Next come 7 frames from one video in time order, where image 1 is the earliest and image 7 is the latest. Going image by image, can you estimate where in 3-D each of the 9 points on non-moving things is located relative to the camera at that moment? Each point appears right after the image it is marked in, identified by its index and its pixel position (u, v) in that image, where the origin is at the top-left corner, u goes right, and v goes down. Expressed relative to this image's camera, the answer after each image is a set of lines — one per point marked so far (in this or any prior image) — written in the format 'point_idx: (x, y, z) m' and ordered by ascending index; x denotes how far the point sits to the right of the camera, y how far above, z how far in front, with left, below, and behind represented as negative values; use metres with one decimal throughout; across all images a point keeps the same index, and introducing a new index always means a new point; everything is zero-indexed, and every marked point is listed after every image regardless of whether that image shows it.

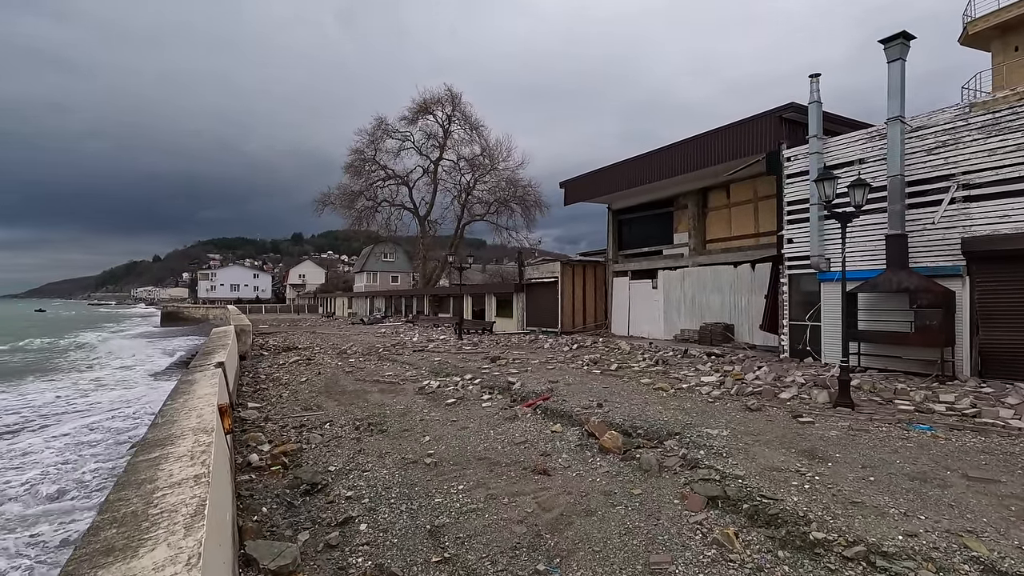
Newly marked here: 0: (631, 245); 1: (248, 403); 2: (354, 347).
0: (+3.7, +1.4, +16.7) m
1: (-4.9, -2.1, +9.9) m
2: (-4.8, -1.8, +16.5) m
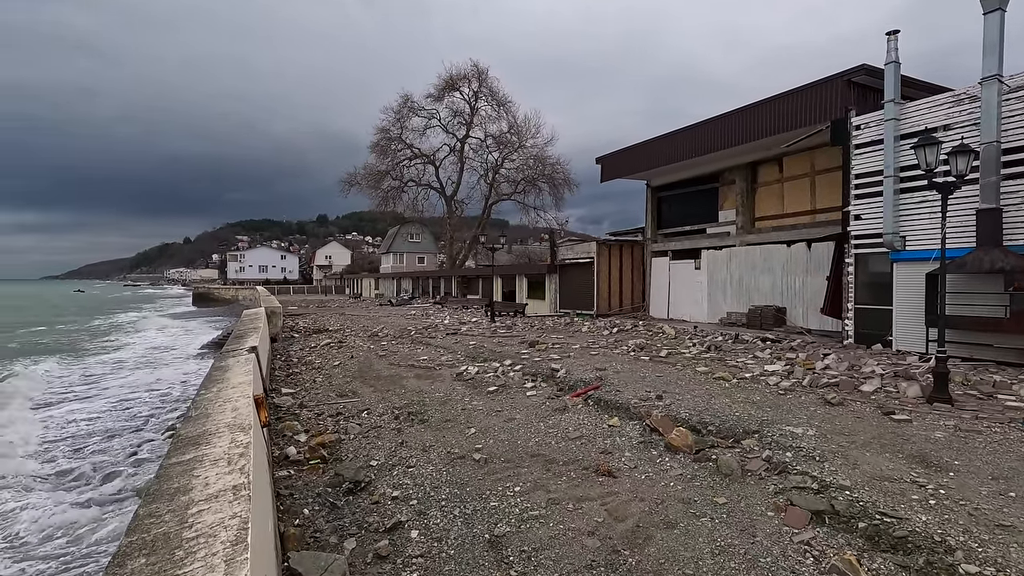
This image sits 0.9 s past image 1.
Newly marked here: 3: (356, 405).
0: (+4.7, +1.9, +15.9) m
1: (-4.1, -1.8, +9.6) m
2: (-3.8, -1.3, +16.2) m
3: (-2.4, -1.8, +8.2) m
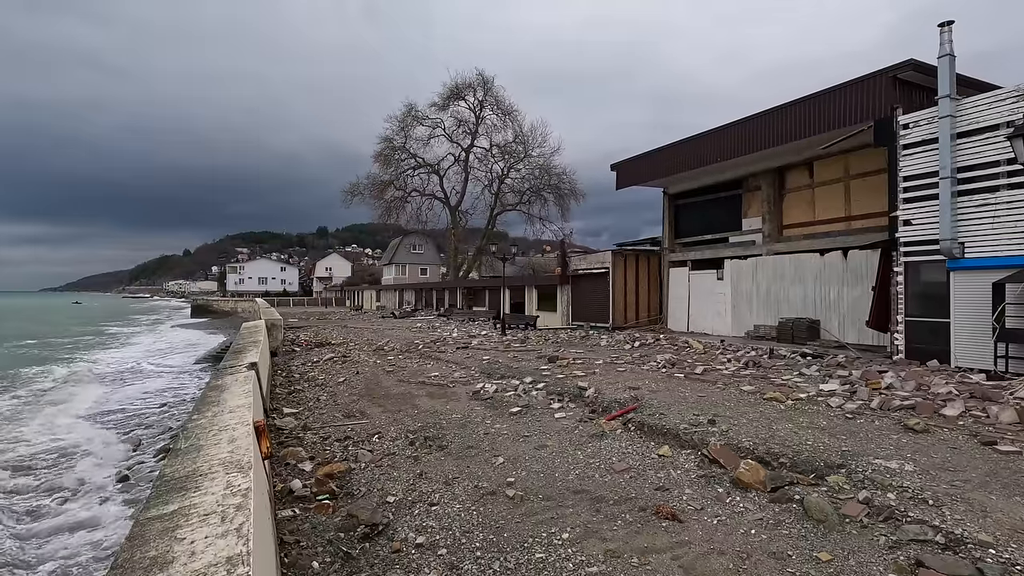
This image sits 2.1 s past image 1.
0: (+5.1, +1.6, +15.2) m
1: (-3.8, -2.0, +8.8) m
2: (-3.5, -1.6, +15.5) m
3: (-2.0, -2.0, +7.5) m
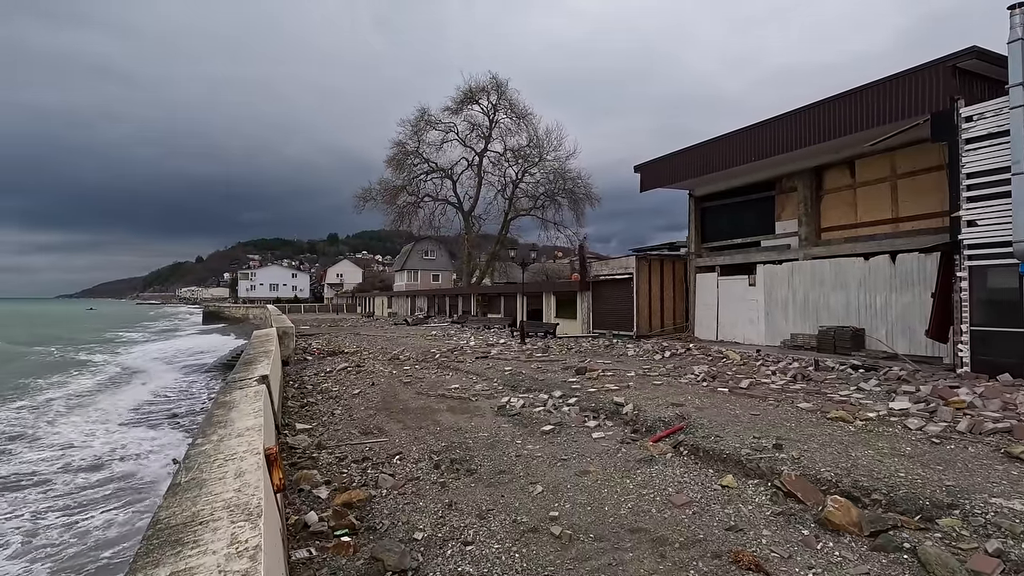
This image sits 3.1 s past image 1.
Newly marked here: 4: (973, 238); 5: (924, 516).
0: (+5.6, +1.4, +14.6) m
1: (-3.3, -2.1, +8.3) m
2: (-2.9, -1.8, +14.9) m
3: (-1.6, -2.1, +6.9) m
4: (+6.7, +0.7, +7.7) m
5: (+2.8, -1.6, +3.7) m
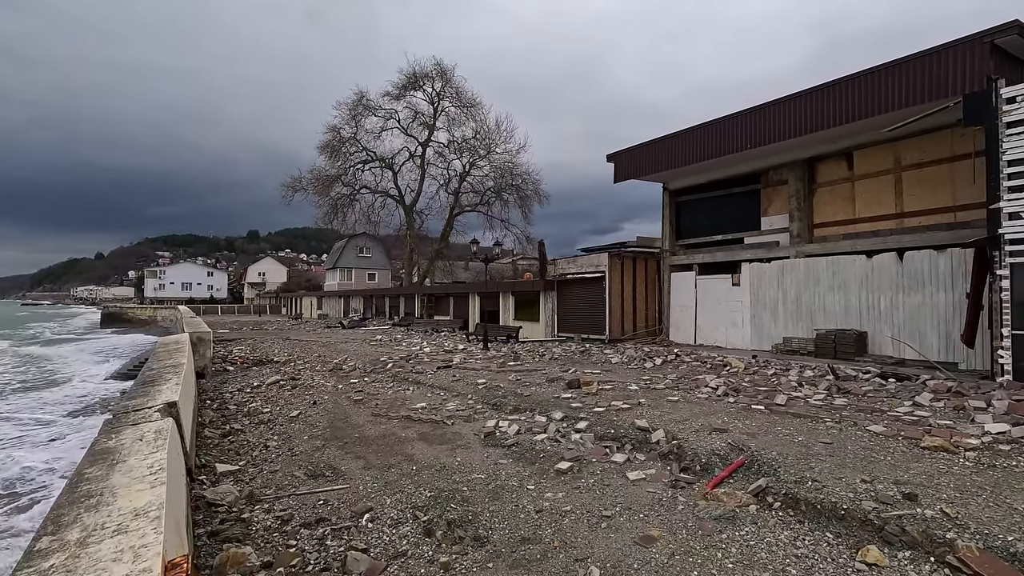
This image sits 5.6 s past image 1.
0: (+4.7, +1.4, +13.6) m
1: (-3.4, -2.0, +6.2) m
2: (-3.9, -1.7, +12.8) m
3: (-1.6, -2.0, +5.1) m
4: (+6.6, +0.7, +7.0) m
5: (+3.3, -1.5, +2.4) m
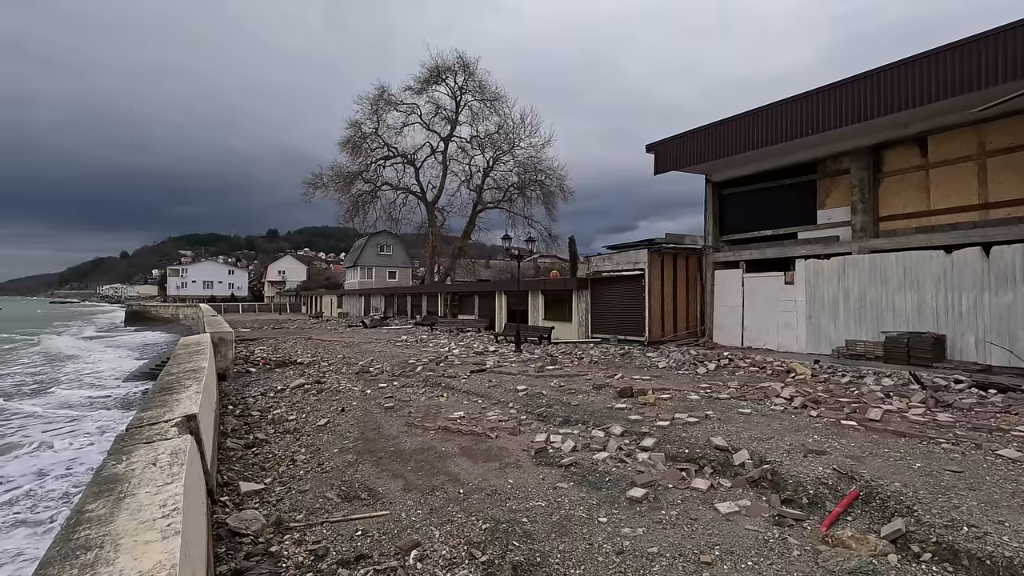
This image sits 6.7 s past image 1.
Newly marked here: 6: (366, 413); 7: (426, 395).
0: (+5.5, +1.5, +12.7) m
1: (-2.9, -2.0, +5.6) m
2: (-3.1, -1.7, +12.2) m
3: (-1.0, -2.0, +4.4) m
4: (+7.2, +0.7, +6.1) m
5: (+3.7, -1.5, +1.6) m
6: (-2.2, -1.9, +7.9) m
7: (-1.4, -1.8, +8.8) m
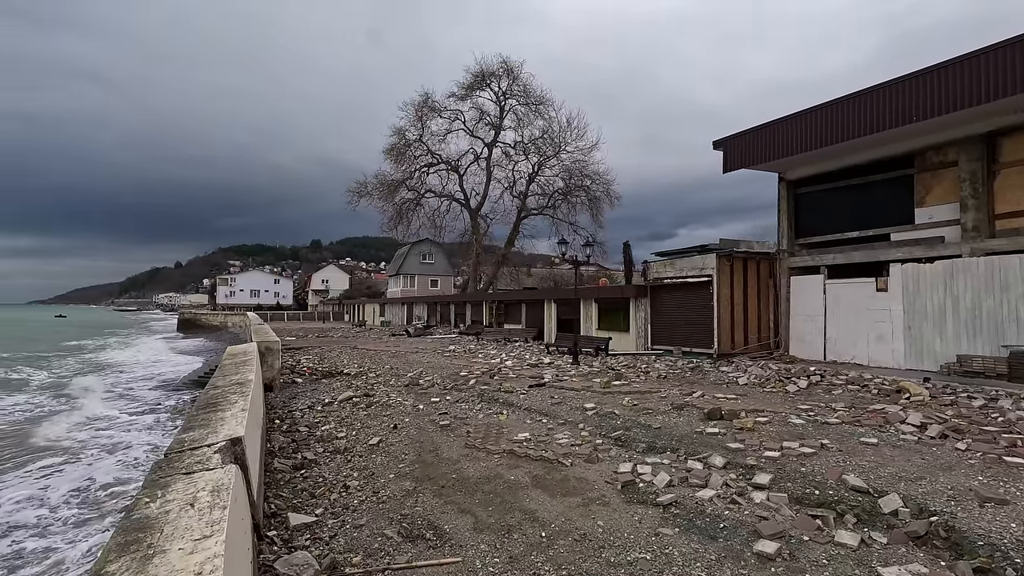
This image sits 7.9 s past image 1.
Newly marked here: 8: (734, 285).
0: (+6.7, +1.3, +11.6) m
1: (-2.1, -2.1, +5.0) m
2: (-1.9, -1.9, +11.6) m
3: (-0.3, -2.0, +3.7) m
4: (+8.0, +0.7, +4.8) m
5: (+4.2, -1.5, +0.6) m
6: (-1.2, -2.0, +7.3) m
7: (-0.4, -1.9, +8.1) m
8: (+4.9, +0.1, +11.8) m
